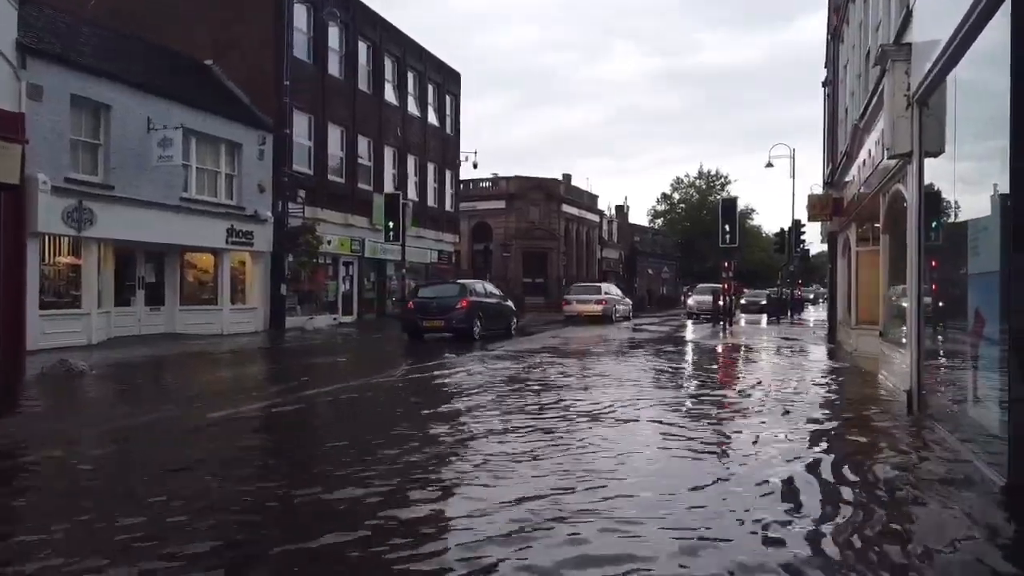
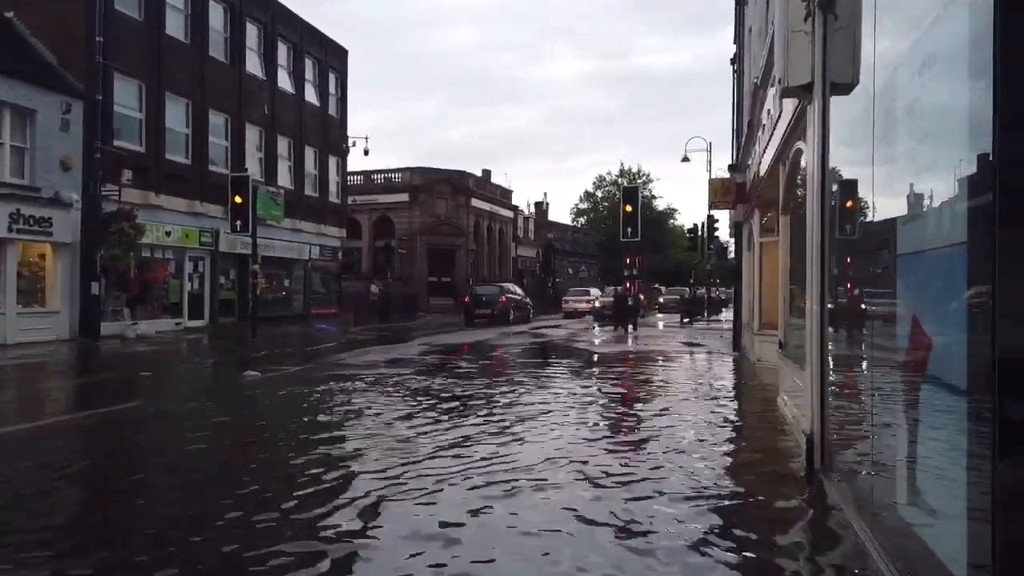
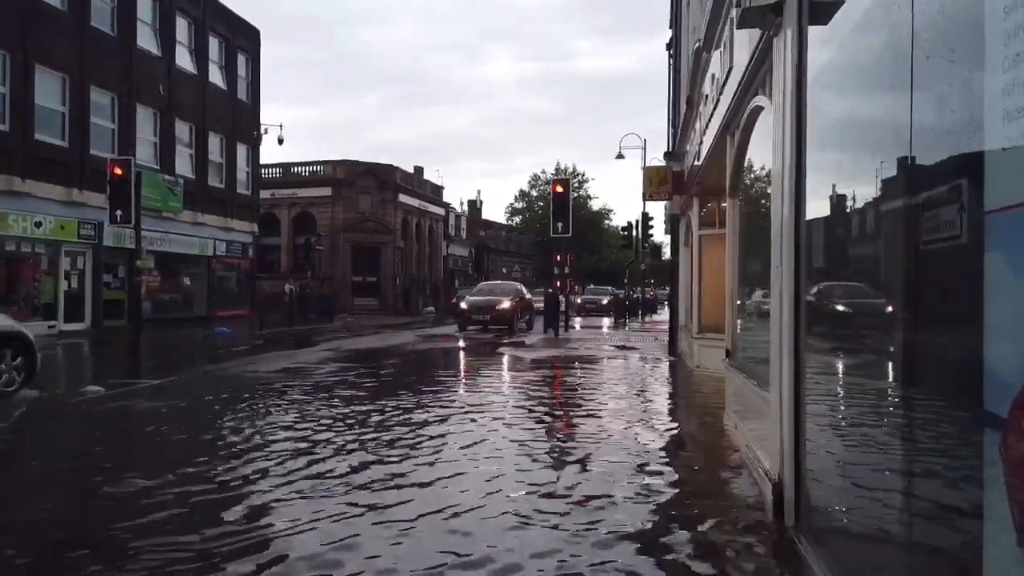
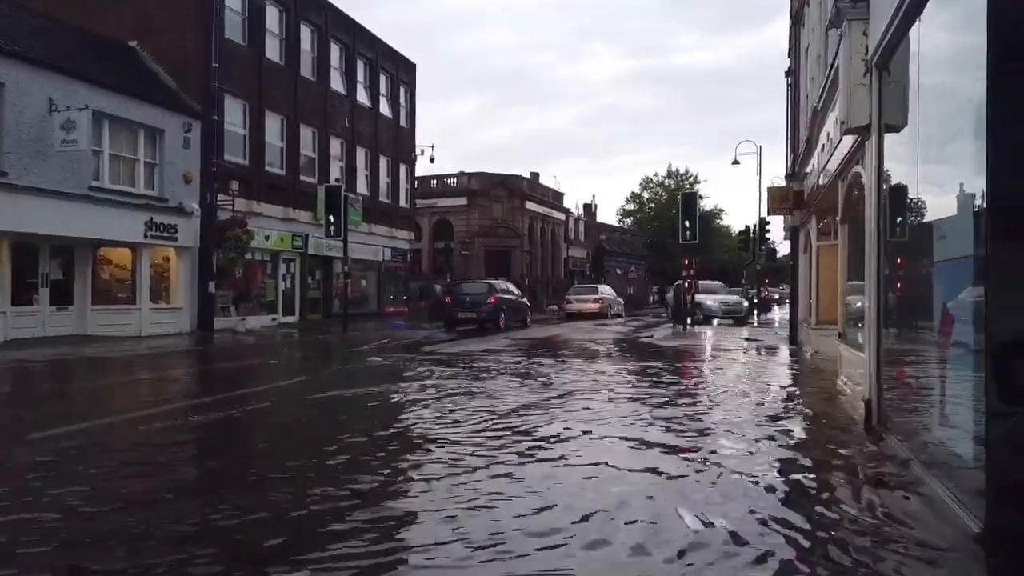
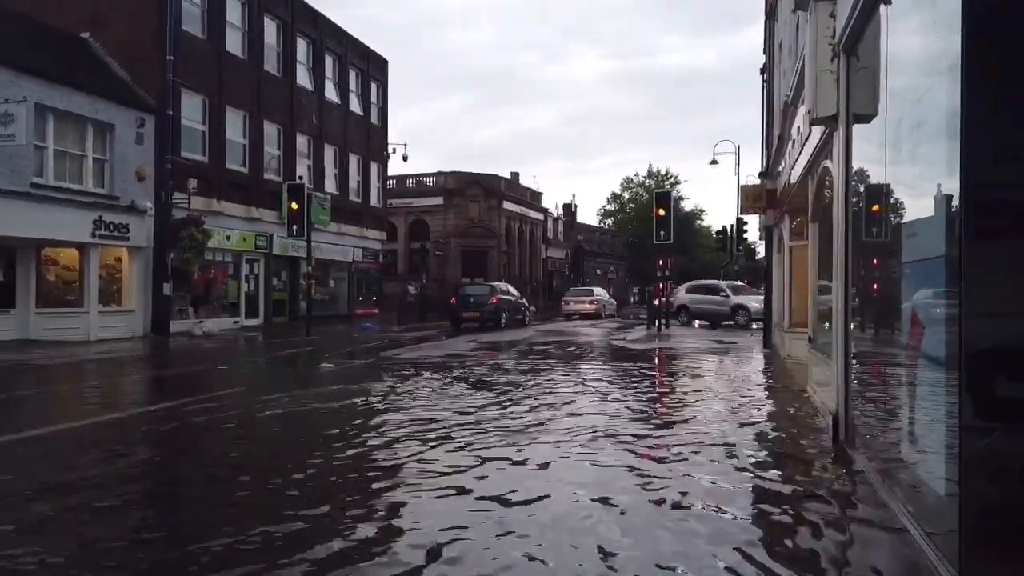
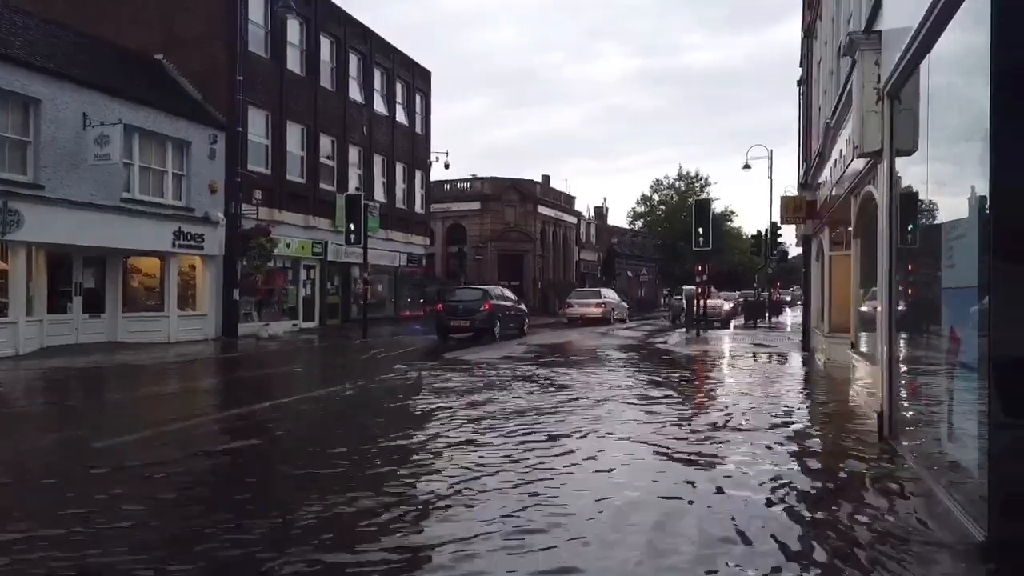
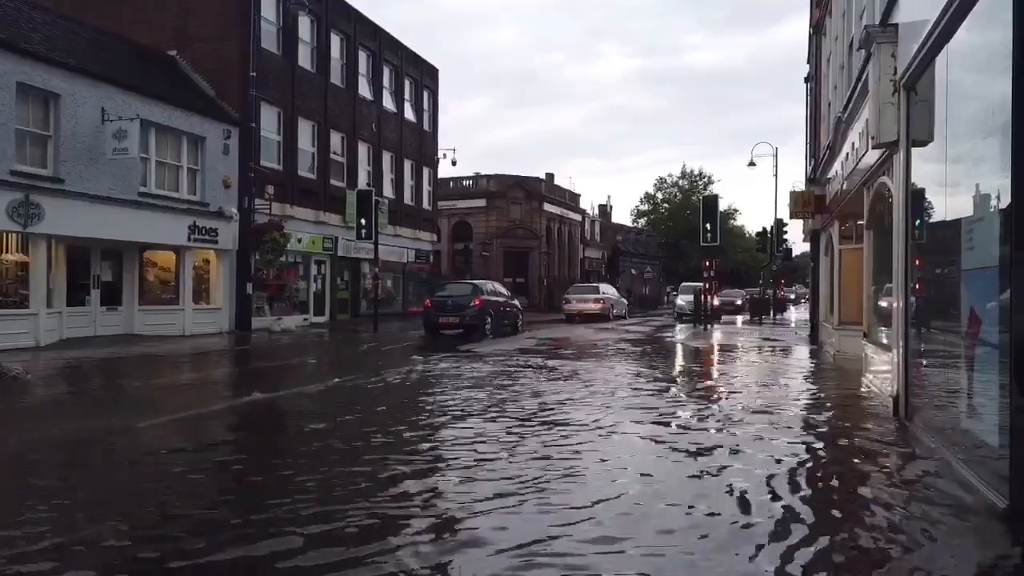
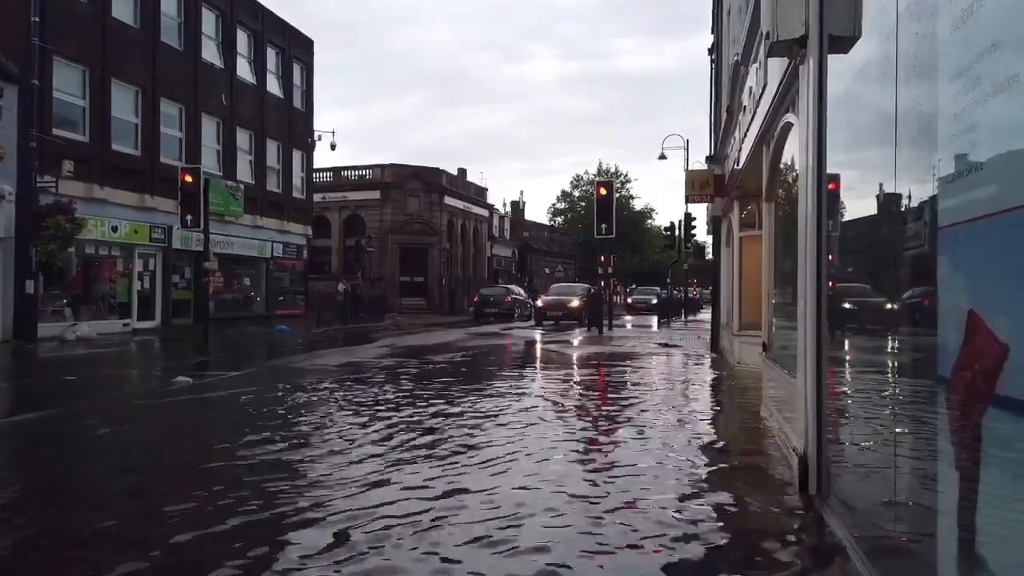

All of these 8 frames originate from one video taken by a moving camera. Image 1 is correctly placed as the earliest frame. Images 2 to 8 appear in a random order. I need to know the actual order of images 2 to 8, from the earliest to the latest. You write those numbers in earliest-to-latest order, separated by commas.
7, 6, 4, 5, 2, 8, 3
